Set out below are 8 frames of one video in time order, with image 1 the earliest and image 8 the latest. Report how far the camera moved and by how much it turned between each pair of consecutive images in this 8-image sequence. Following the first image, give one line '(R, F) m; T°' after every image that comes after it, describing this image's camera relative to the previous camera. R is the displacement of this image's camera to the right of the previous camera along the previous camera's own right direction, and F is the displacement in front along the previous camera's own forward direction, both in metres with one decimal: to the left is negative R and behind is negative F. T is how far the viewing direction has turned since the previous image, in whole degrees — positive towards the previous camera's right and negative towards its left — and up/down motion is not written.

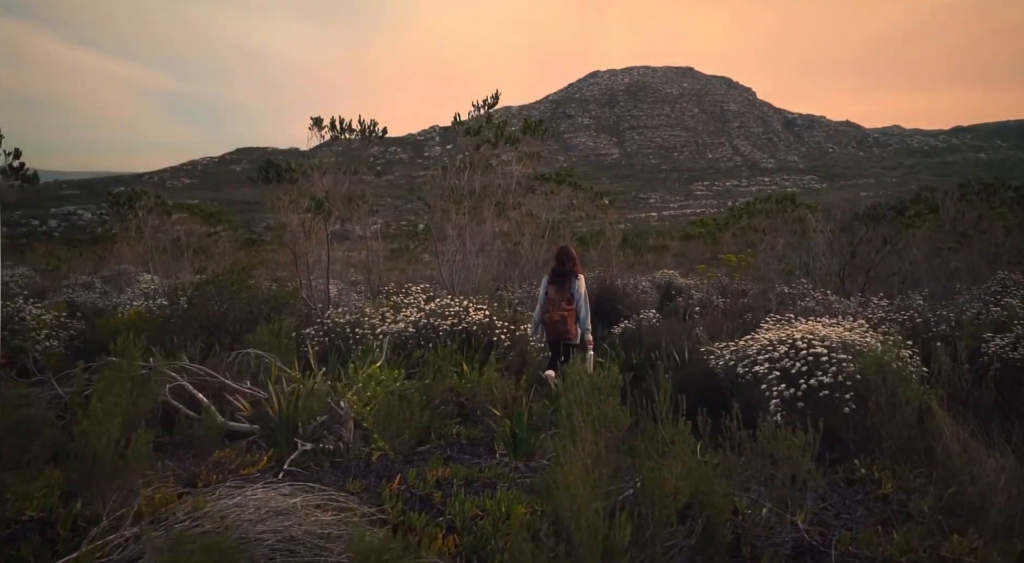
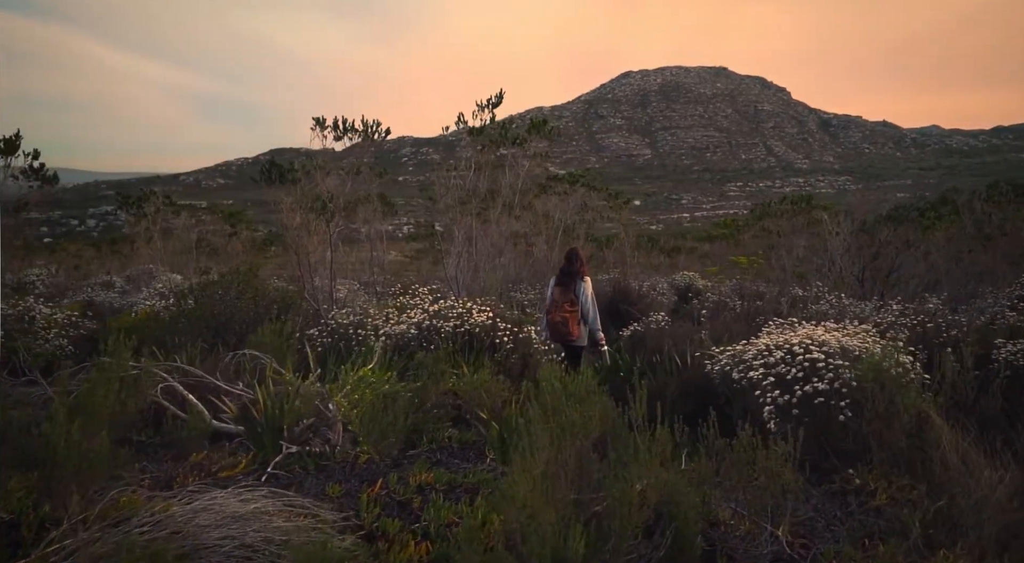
(+0.2, +0.1) m; -2°
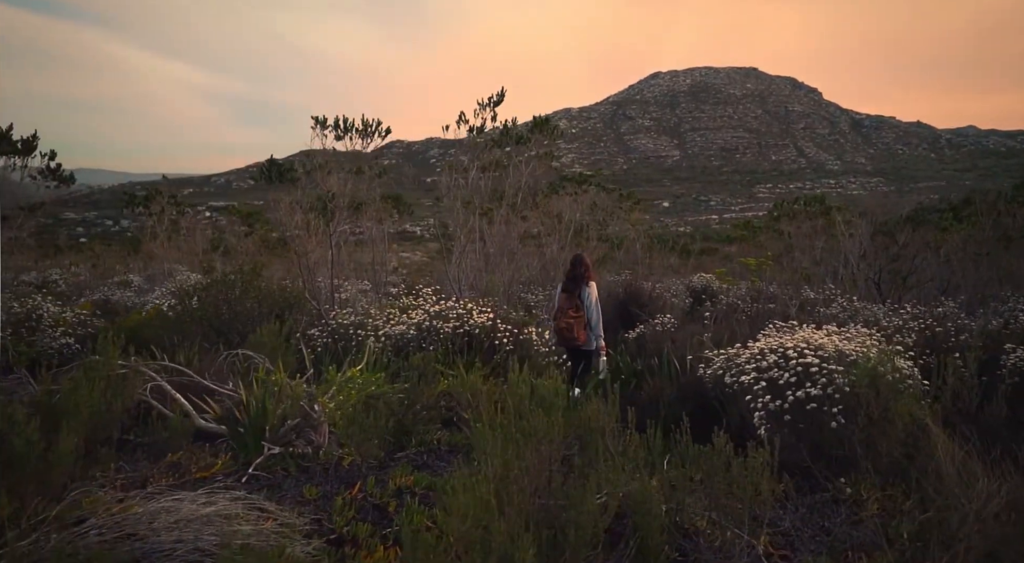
(+0.2, +0.1) m; -2°
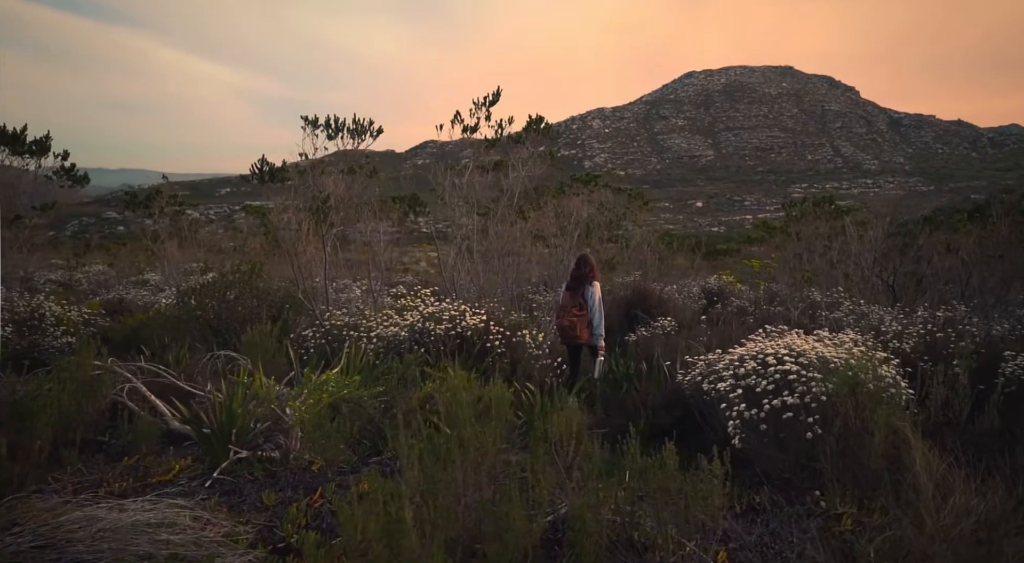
(+0.3, +0.1) m; -2°
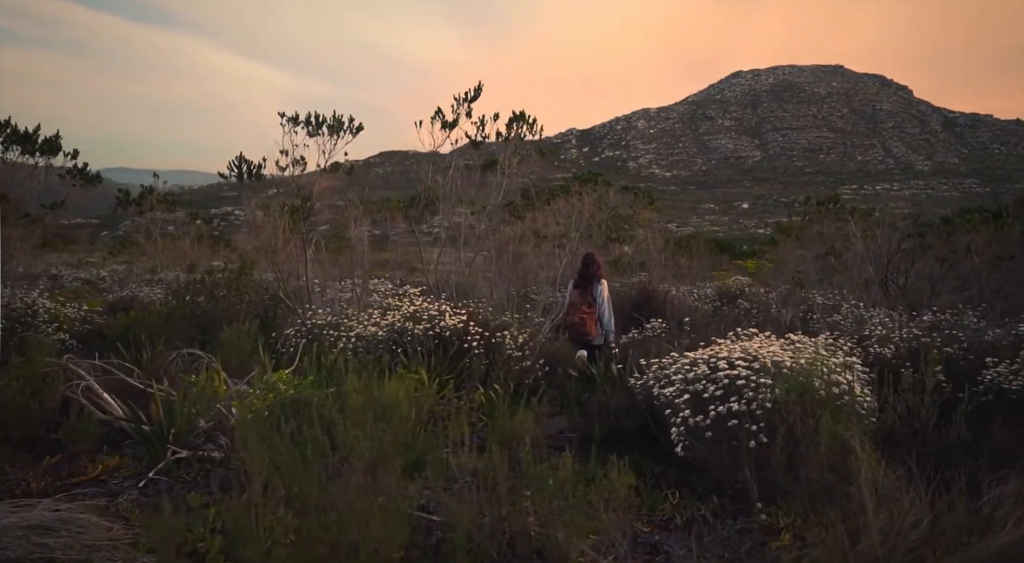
(+0.5, +0.1) m; -2°
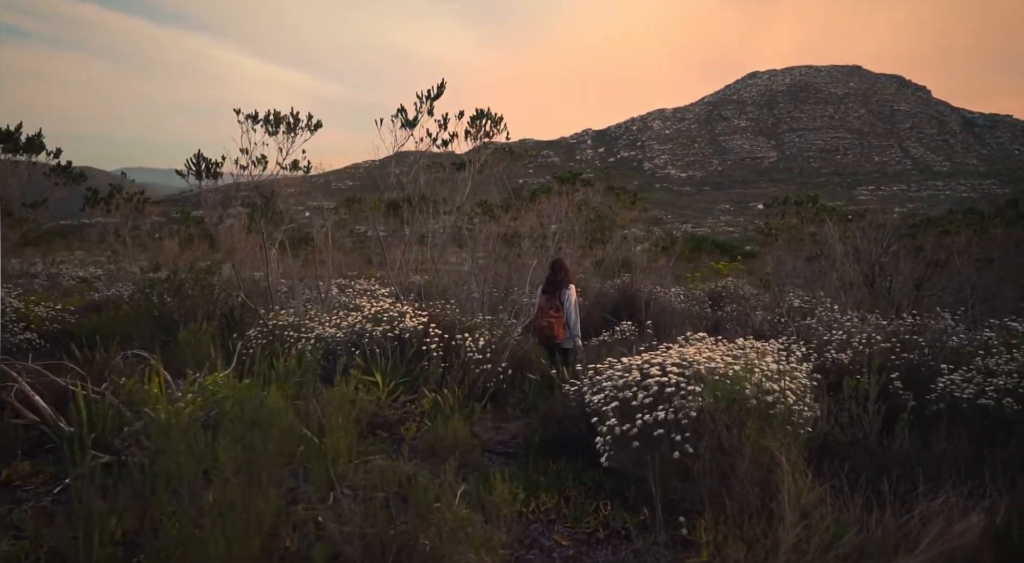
(+0.4, +0.1) m; 0°
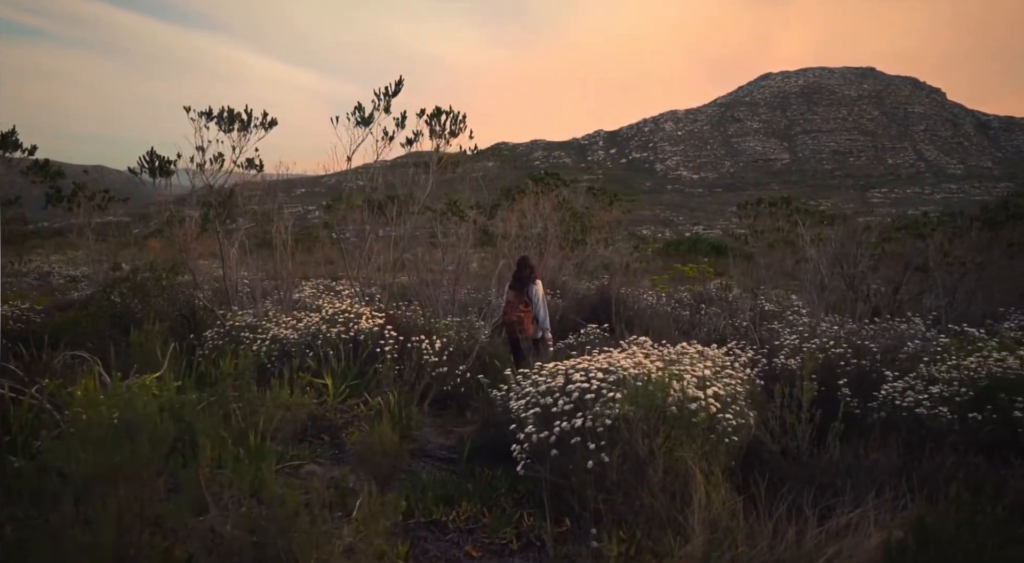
(+0.4, +0.1) m; 0°
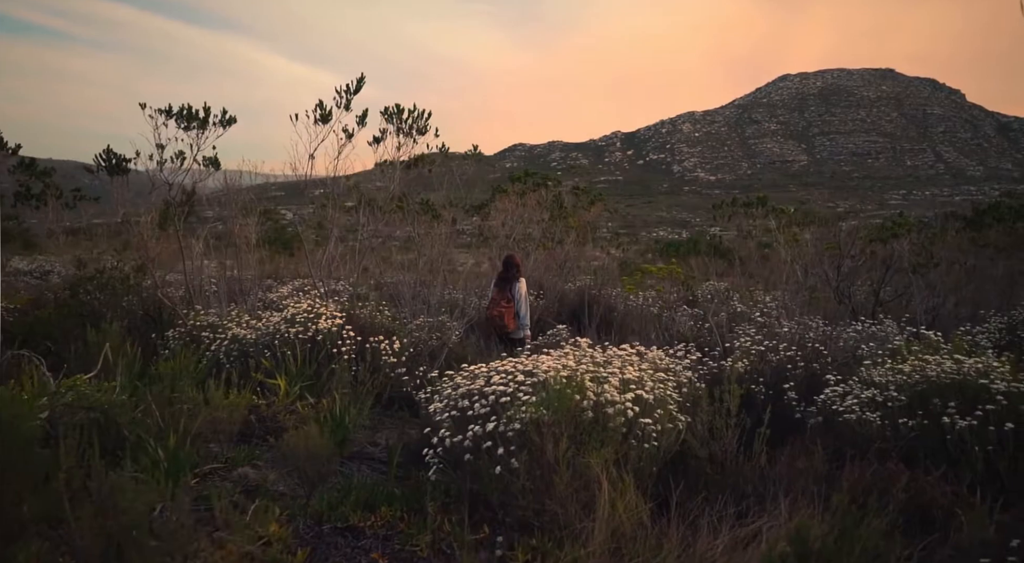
(+0.4, +0.1) m; 0°
